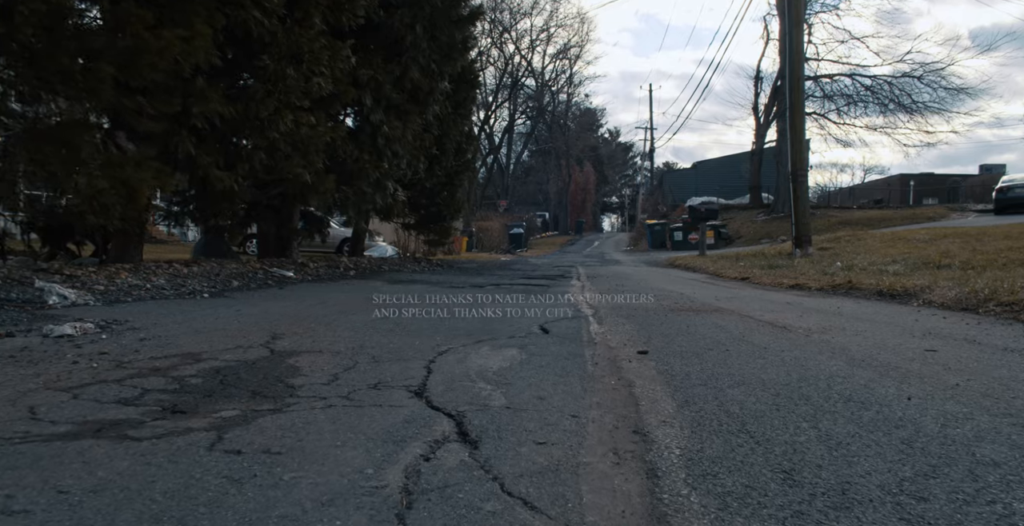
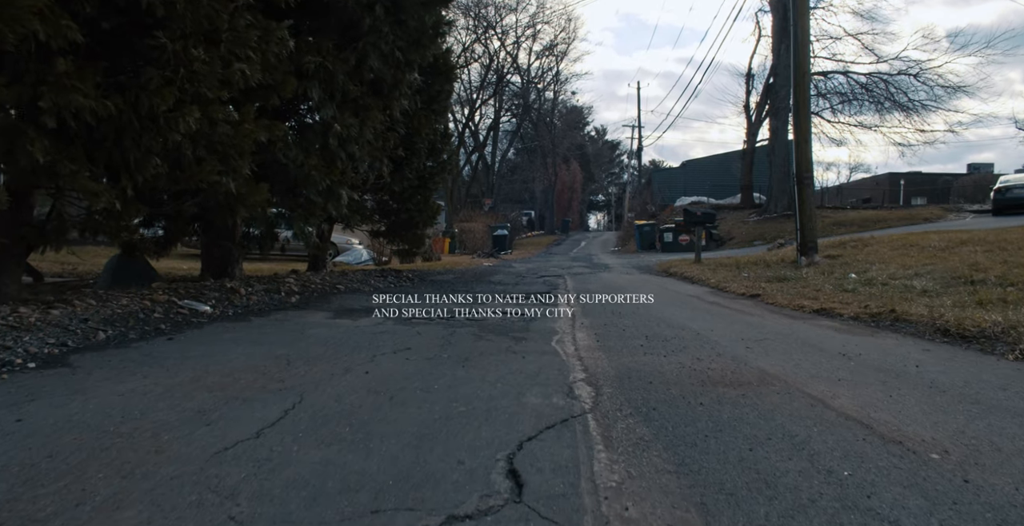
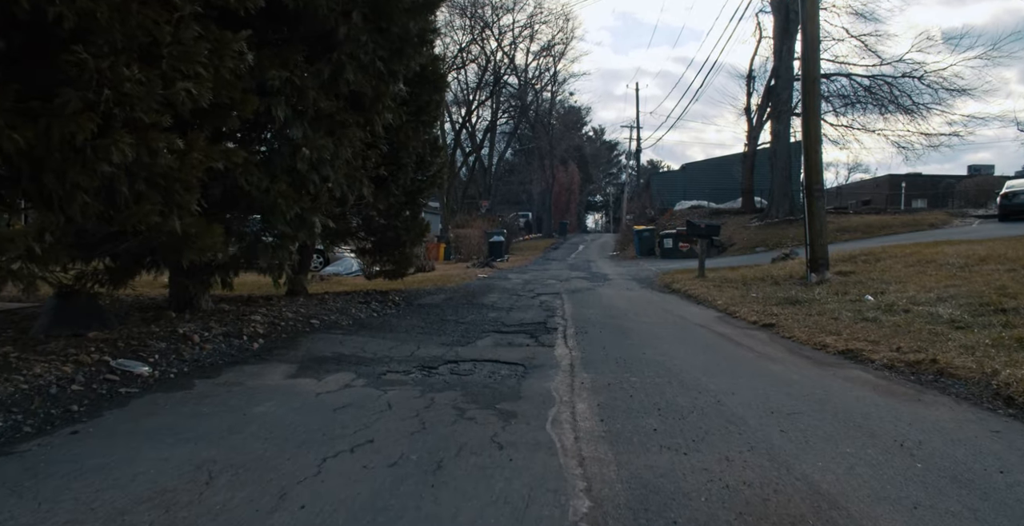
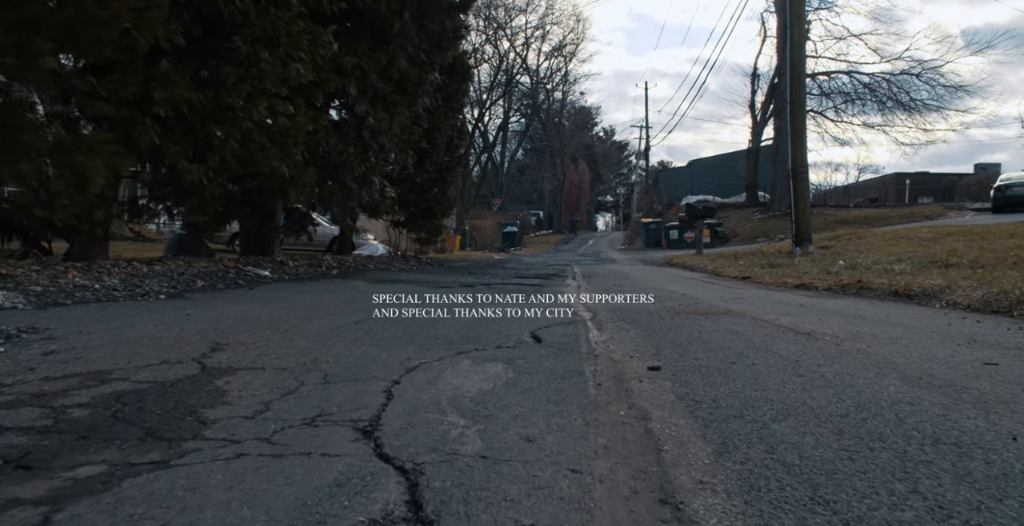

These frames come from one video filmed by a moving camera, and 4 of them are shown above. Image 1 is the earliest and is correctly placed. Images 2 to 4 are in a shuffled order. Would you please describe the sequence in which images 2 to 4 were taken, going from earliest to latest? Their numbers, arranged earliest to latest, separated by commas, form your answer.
4, 2, 3
